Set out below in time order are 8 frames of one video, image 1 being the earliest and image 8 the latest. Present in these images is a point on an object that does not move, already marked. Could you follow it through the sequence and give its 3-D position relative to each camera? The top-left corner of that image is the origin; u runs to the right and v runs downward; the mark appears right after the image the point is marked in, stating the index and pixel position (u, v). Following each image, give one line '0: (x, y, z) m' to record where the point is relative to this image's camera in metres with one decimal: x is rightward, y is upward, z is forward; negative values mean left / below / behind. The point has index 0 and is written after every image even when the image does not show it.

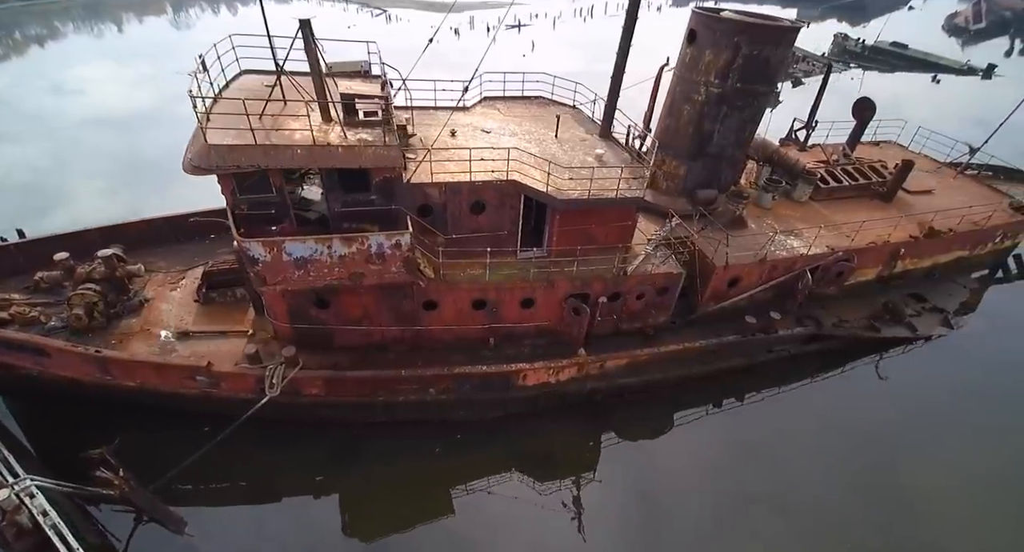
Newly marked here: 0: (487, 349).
0: (-0.5, -1.5, +9.5) m
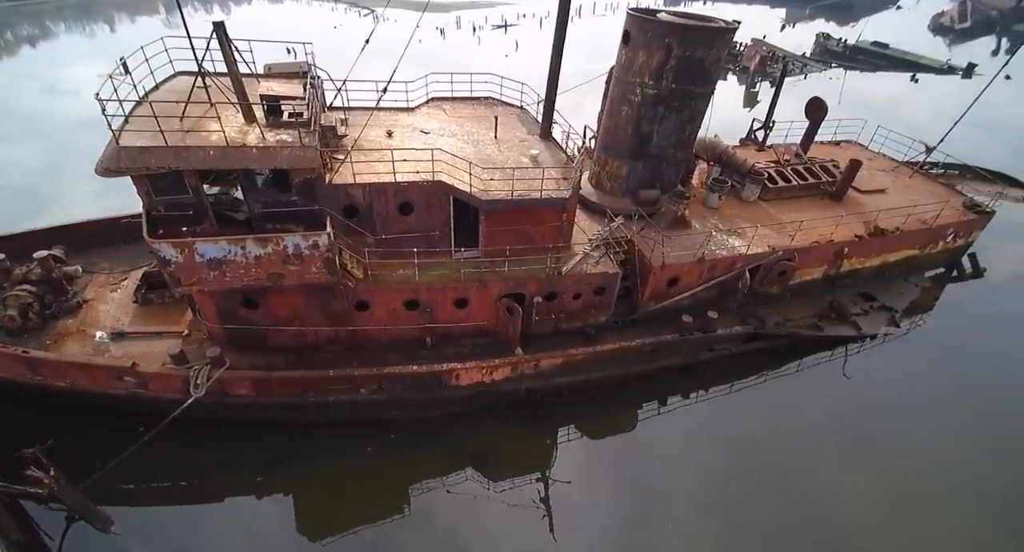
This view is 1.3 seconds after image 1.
0: (-1.8, -1.5, +9.5) m
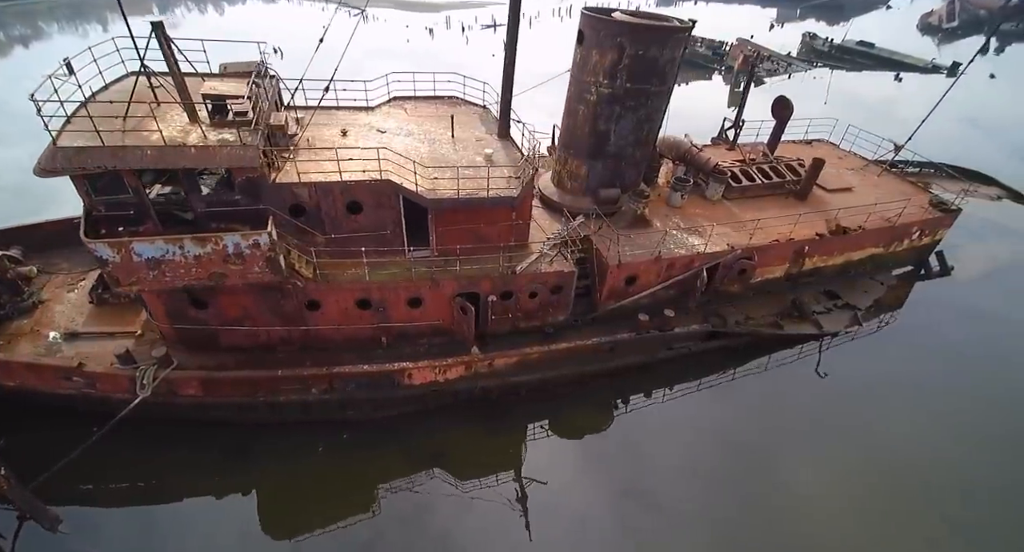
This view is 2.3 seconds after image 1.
0: (-2.7, -1.5, +9.5) m
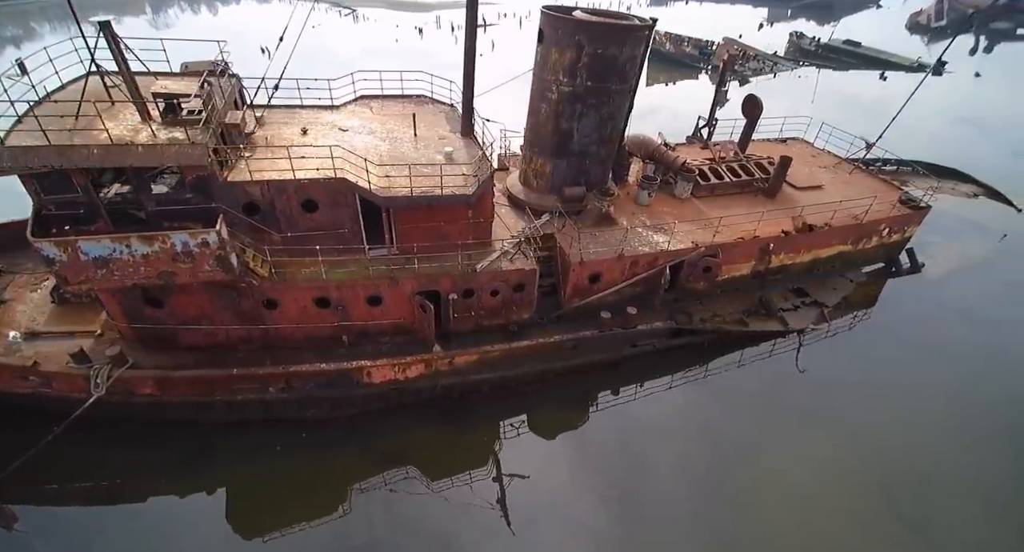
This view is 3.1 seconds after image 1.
0: (-3.5, -1.4, +9.5) m
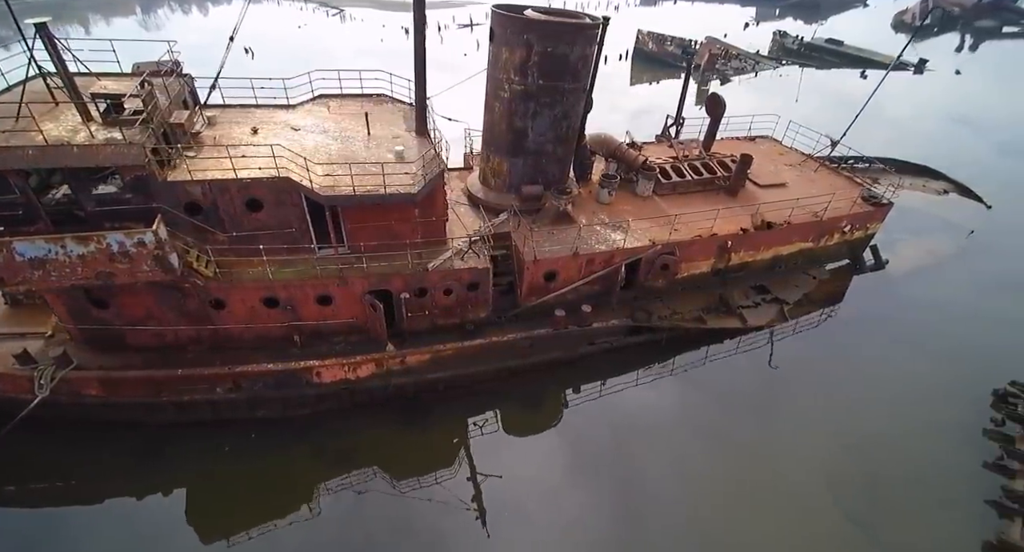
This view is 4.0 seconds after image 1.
0: (-4.4, -1.4, +9.5) m
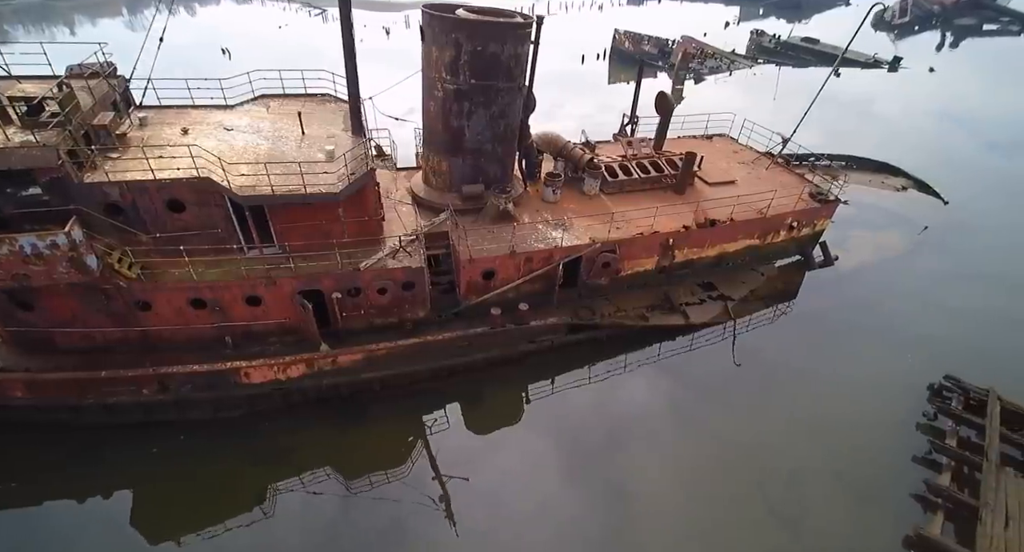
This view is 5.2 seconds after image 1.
0: (-5.8, -1.4, +9.5) m
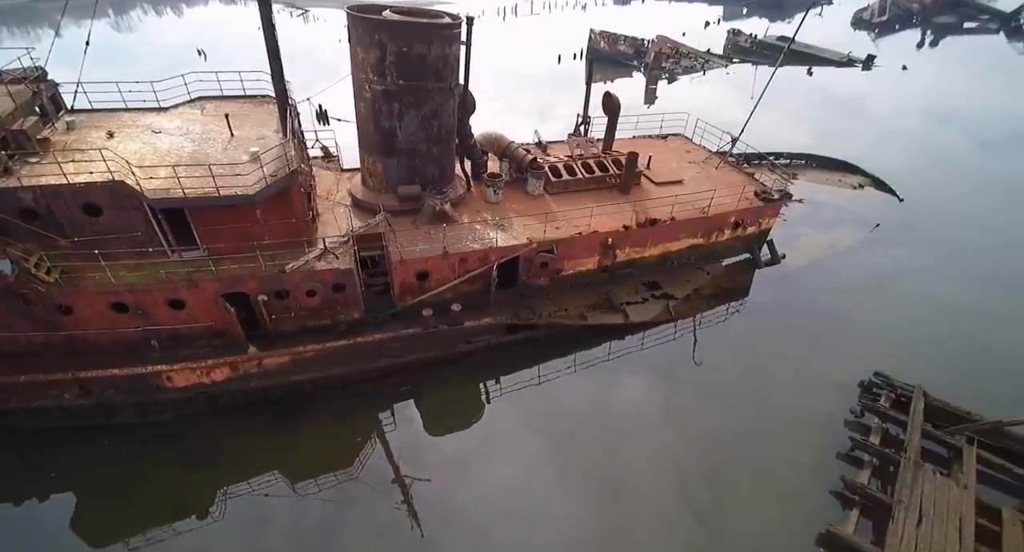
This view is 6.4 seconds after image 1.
0: (-7.2, -1.5, +9.4) m
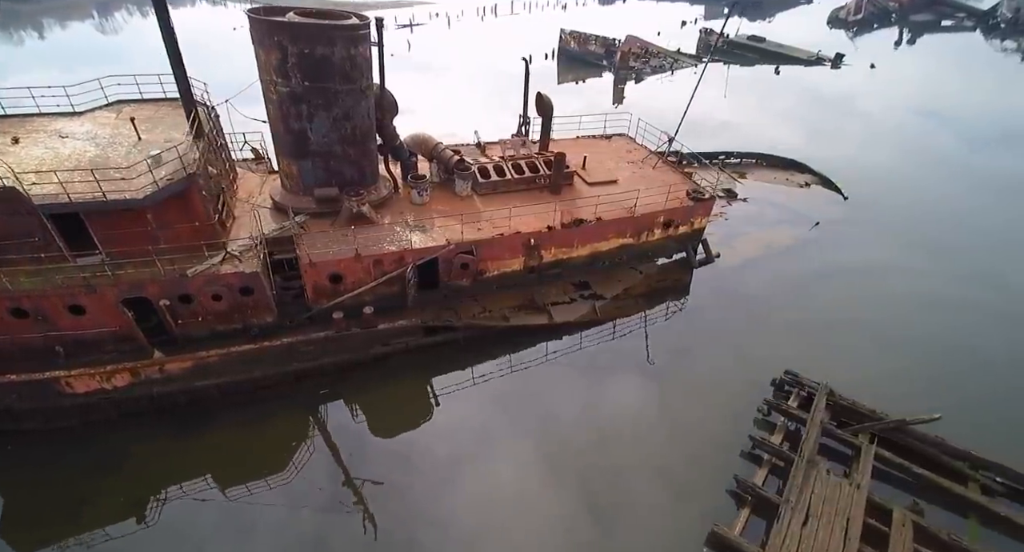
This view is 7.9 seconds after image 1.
0: (-9.1, -1.6, +9.3) m
